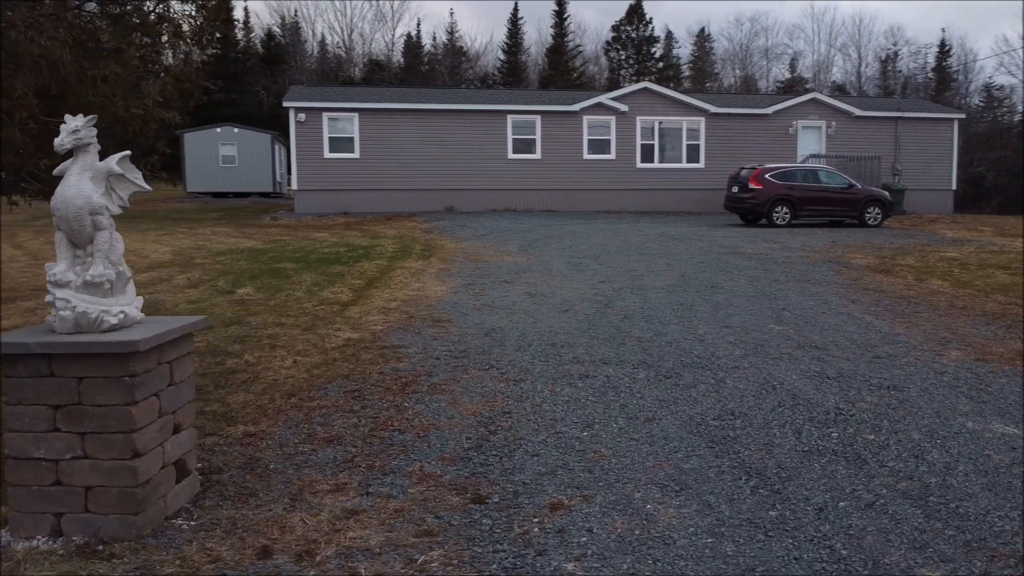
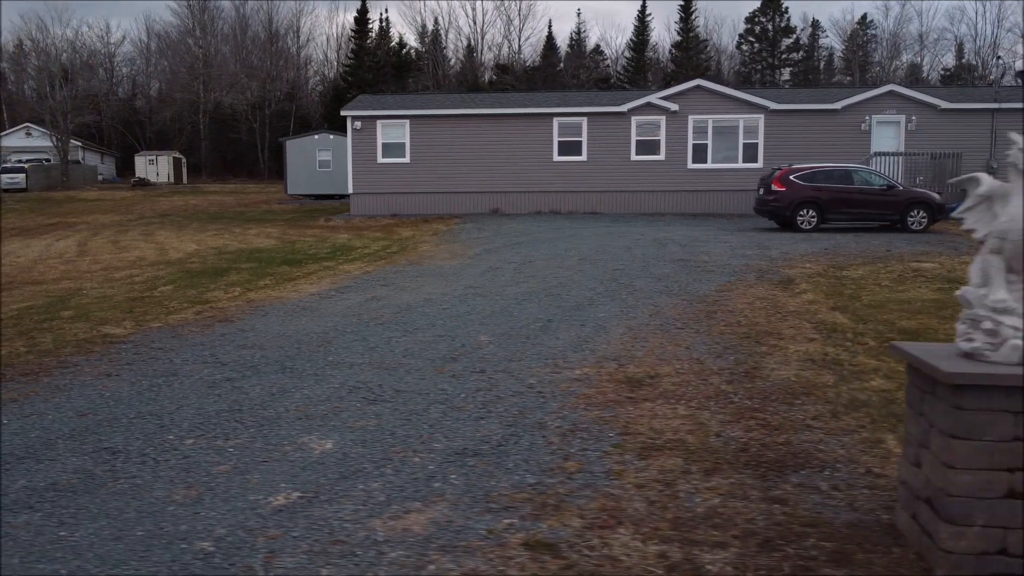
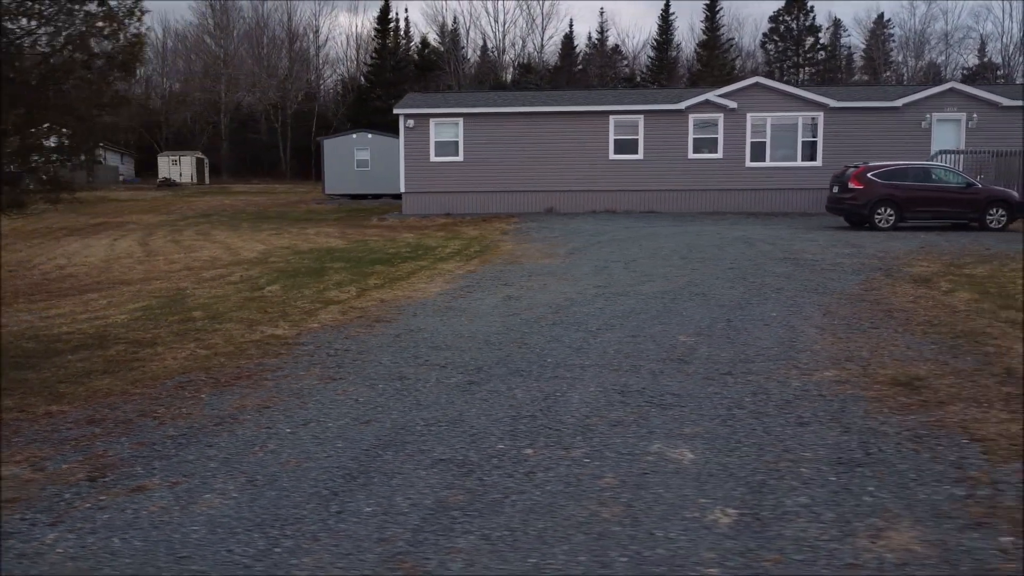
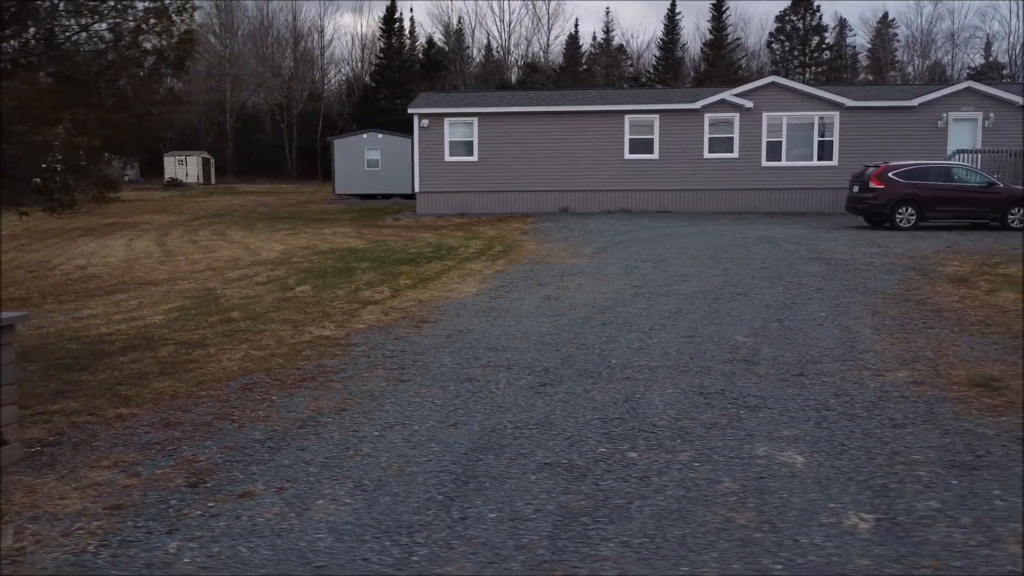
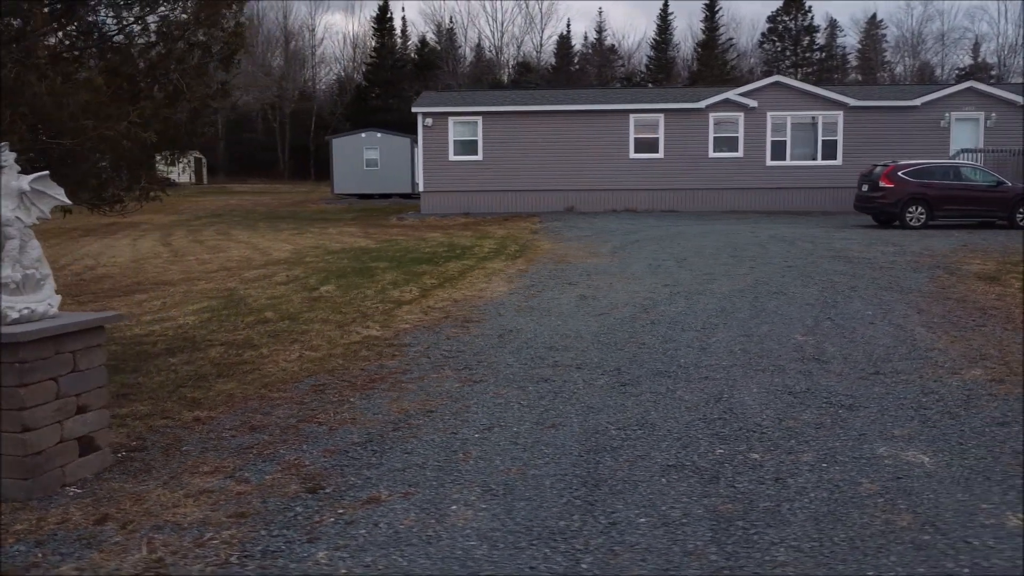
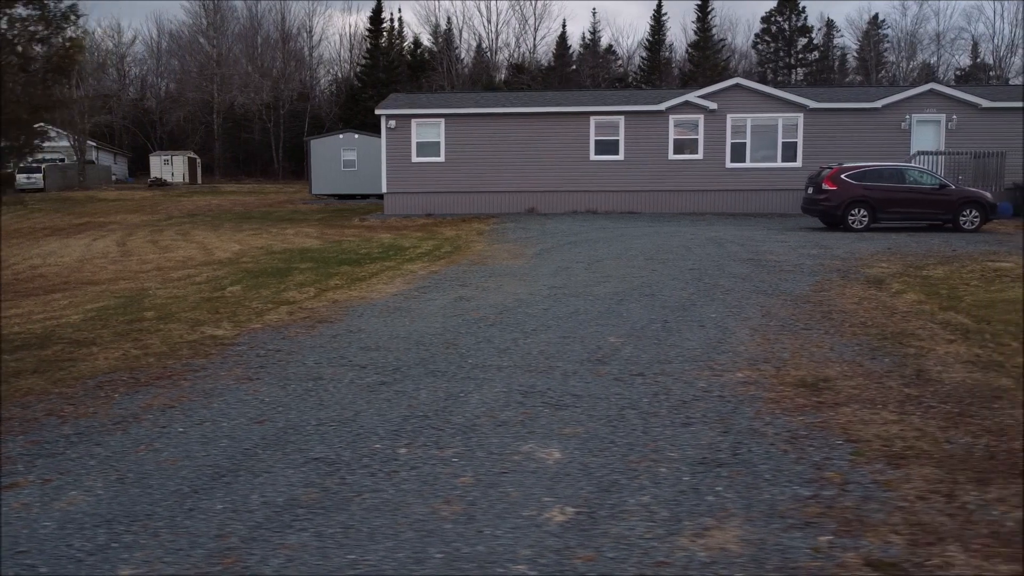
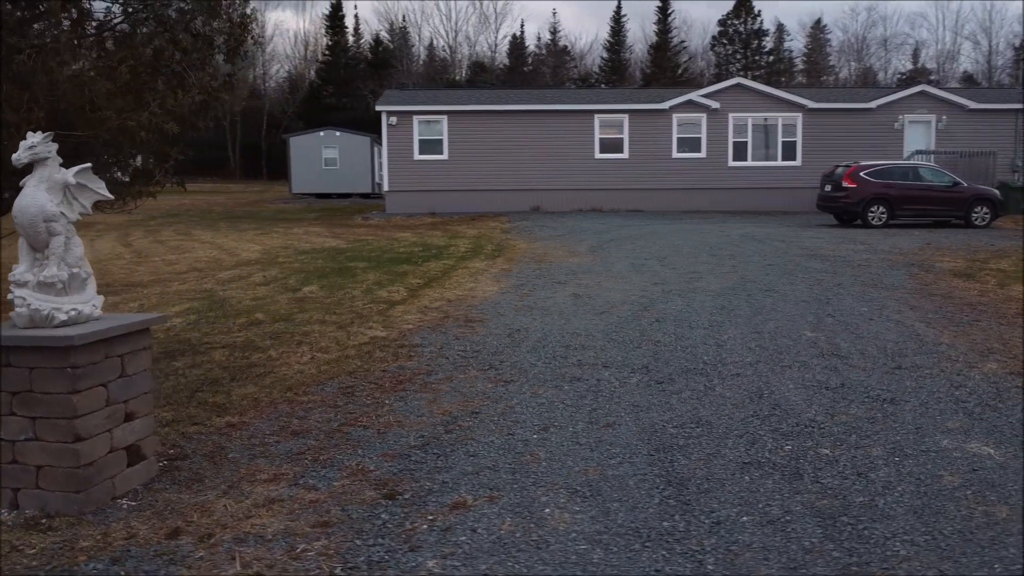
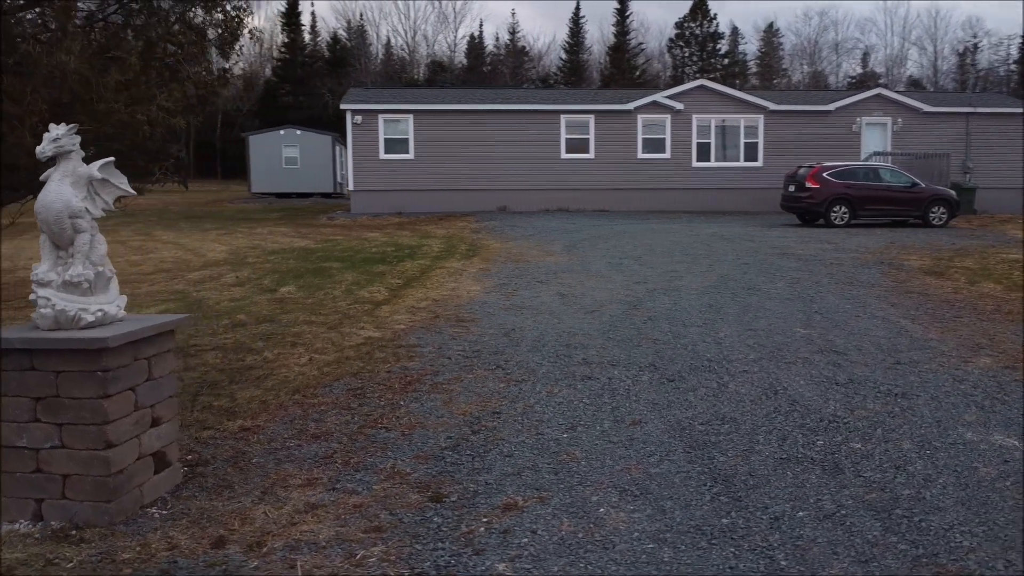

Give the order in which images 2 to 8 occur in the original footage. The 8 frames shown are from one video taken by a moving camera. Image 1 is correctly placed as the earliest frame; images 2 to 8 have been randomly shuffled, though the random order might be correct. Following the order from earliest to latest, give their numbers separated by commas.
8, 7, 5, 4, 3, 6, 2
